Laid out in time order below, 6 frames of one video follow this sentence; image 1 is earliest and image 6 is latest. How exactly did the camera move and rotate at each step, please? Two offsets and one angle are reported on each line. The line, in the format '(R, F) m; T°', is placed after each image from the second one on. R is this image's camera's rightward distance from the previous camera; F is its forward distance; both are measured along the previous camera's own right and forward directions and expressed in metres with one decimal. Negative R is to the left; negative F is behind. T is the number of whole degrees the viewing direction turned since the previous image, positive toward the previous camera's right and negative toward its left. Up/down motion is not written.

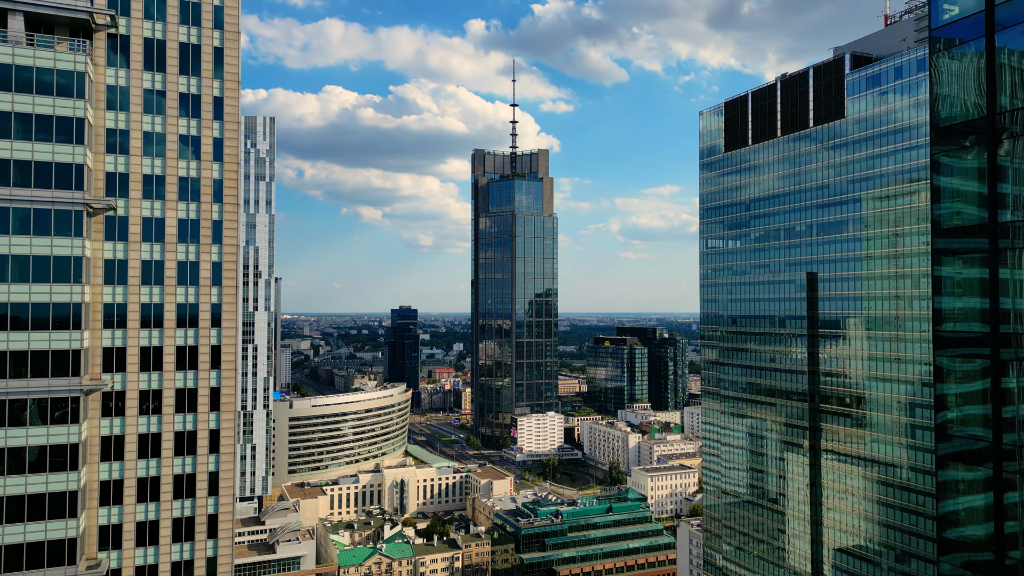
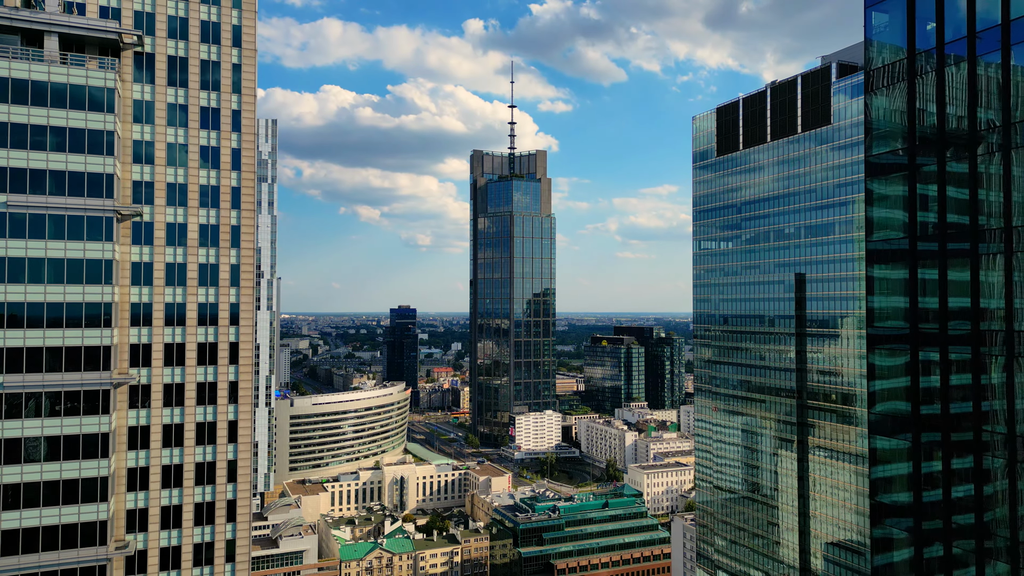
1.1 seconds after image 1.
(0.0, -4.4) m; 0°
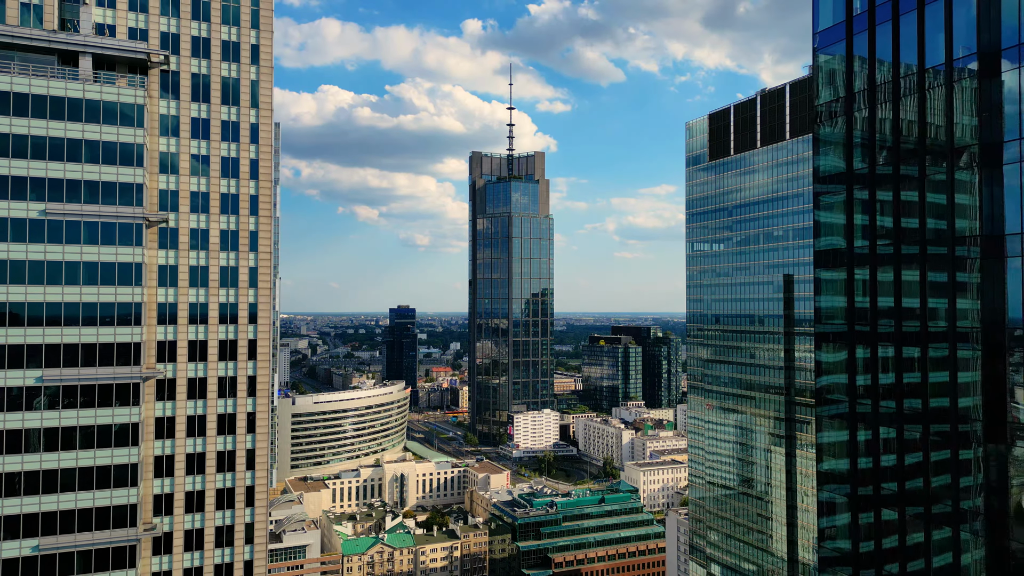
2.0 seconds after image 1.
(-0.1, -4.9) m; 0°
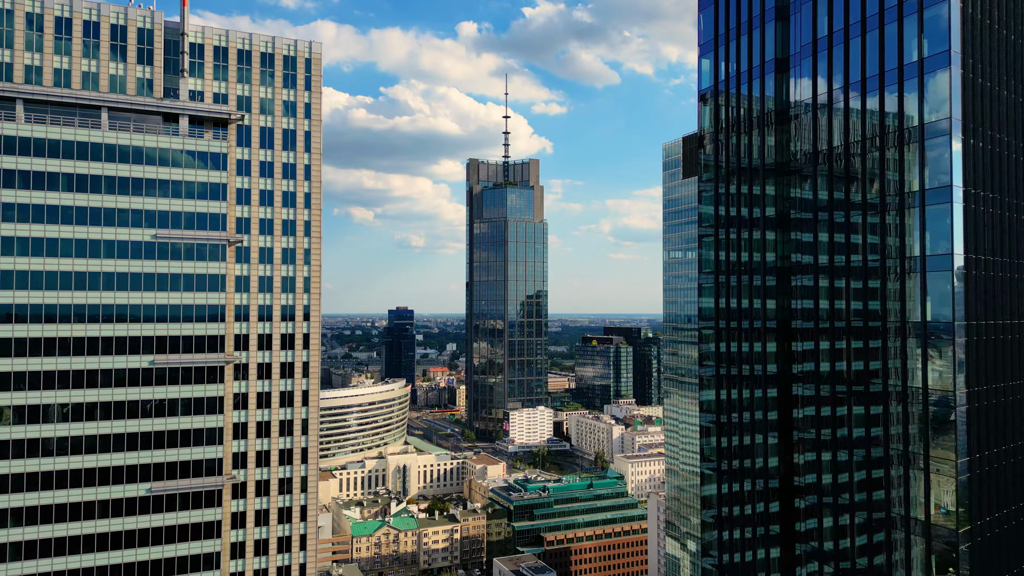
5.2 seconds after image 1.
(-0.2, -19.9) m; 0°
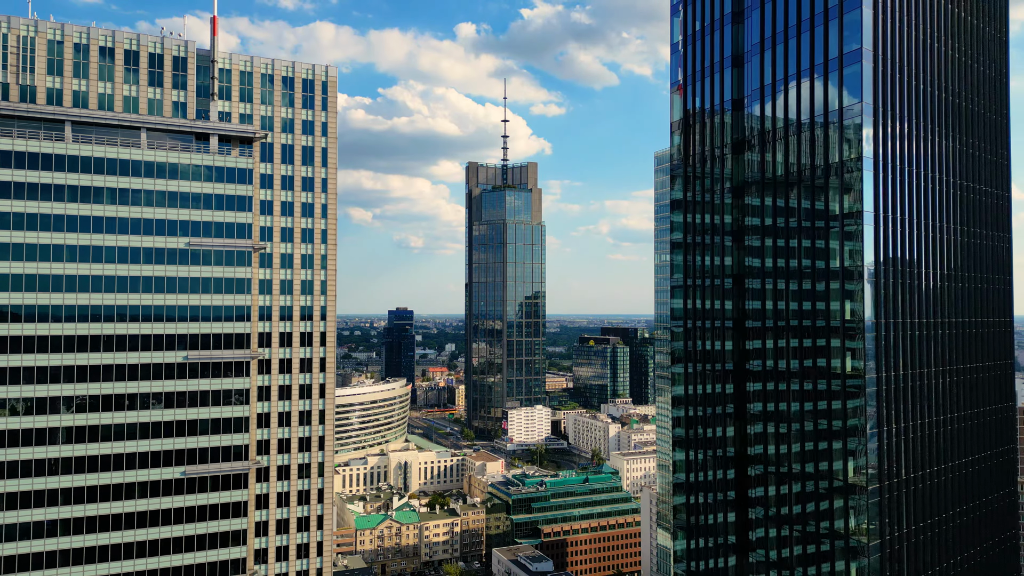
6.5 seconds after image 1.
(0.0, -8.8) m; 0°
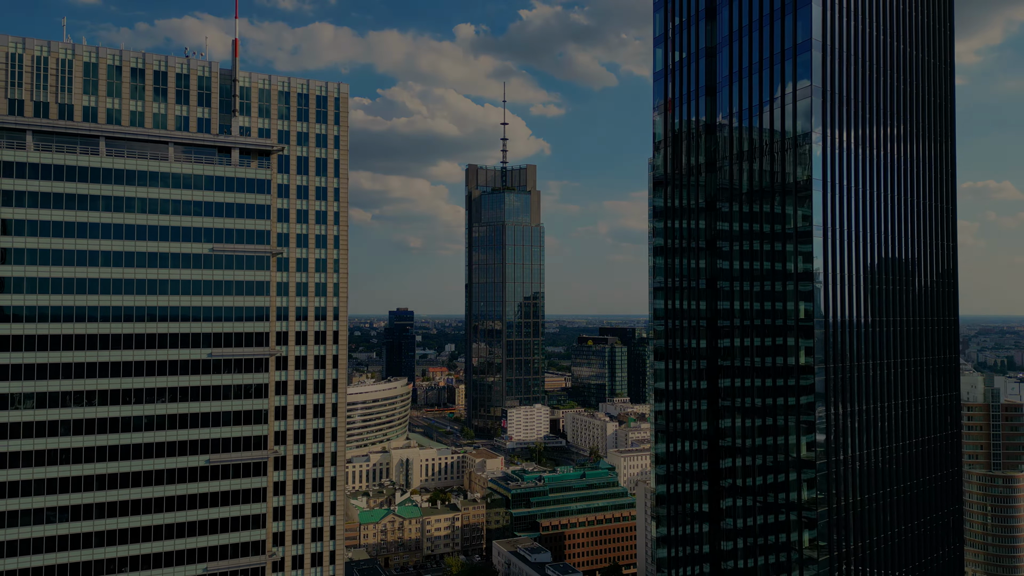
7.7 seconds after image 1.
(0.0, -7.4) m; 0°
